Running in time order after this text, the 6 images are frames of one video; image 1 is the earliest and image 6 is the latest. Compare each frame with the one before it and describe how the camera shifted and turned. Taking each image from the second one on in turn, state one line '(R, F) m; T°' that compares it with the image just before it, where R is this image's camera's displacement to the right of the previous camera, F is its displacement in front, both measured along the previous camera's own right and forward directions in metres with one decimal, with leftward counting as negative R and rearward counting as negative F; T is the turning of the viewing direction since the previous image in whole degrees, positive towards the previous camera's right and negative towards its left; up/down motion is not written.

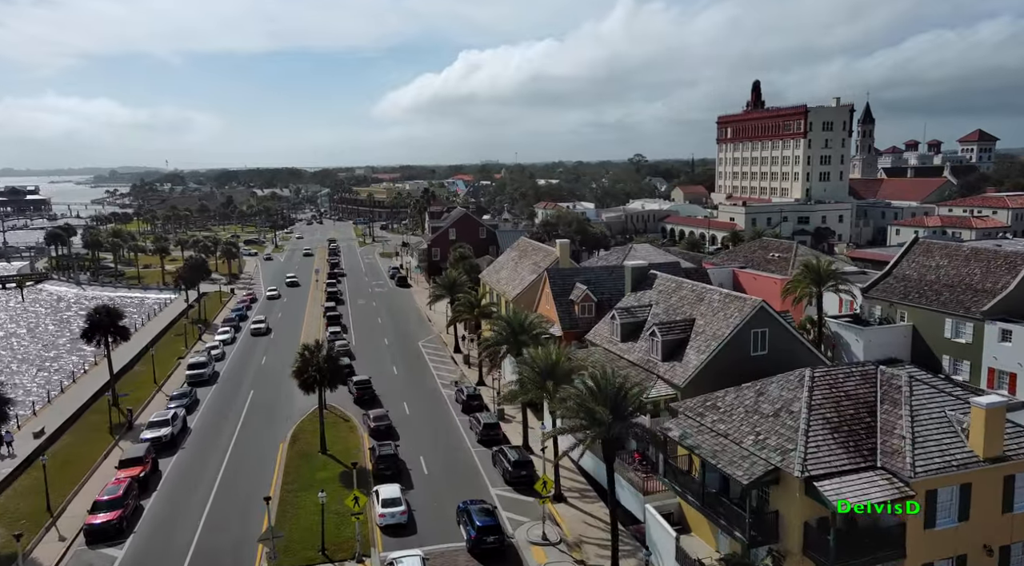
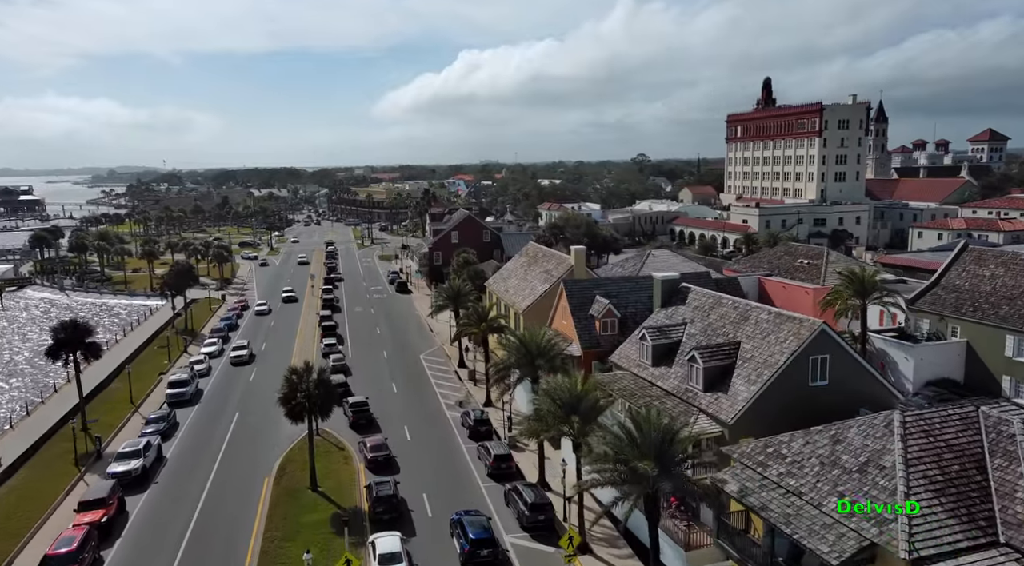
(-0.7, +4.4) m; 0°
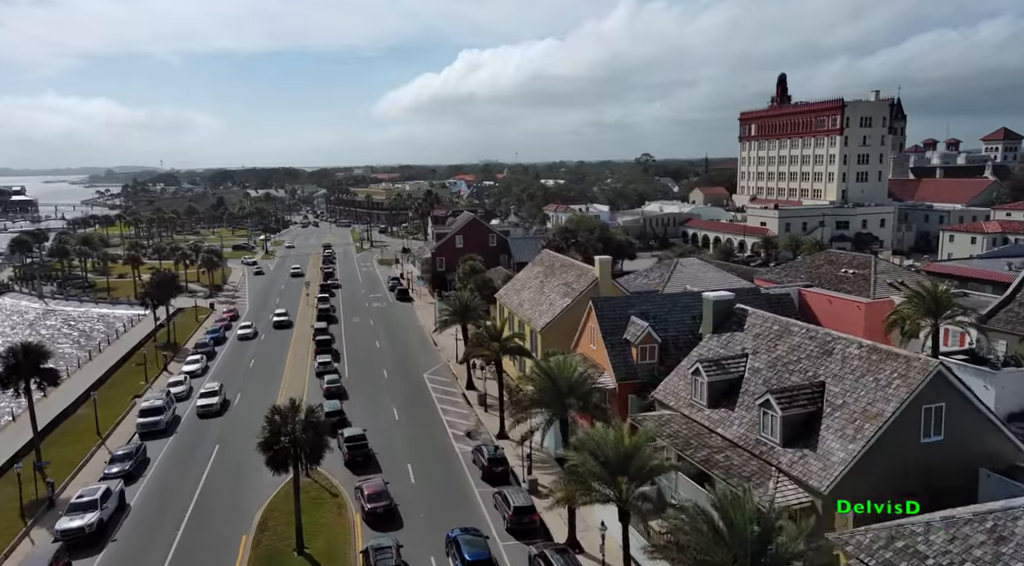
(-1.0, +5.4) m; 0°
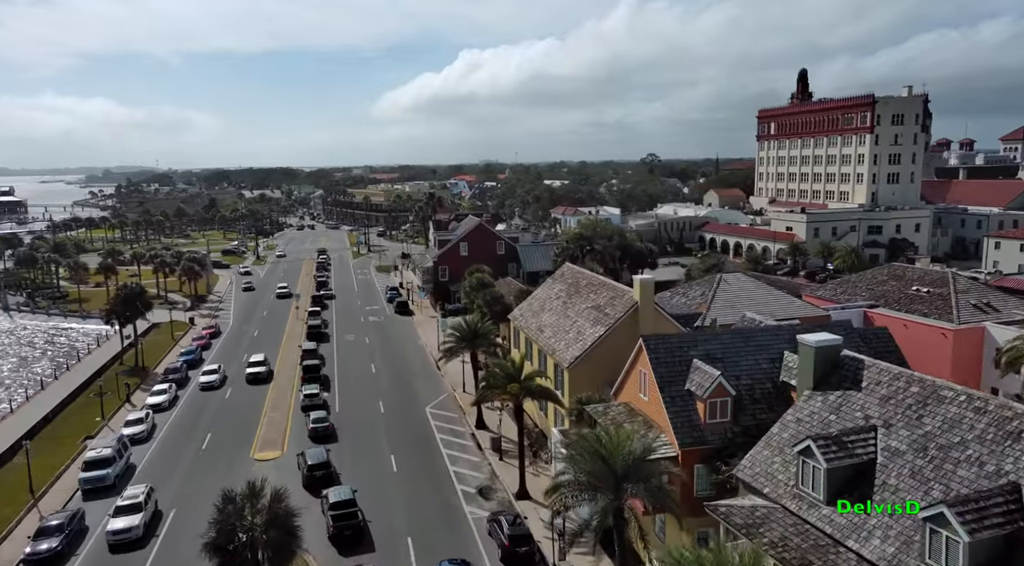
(-1.0, +7.2) m; 0°
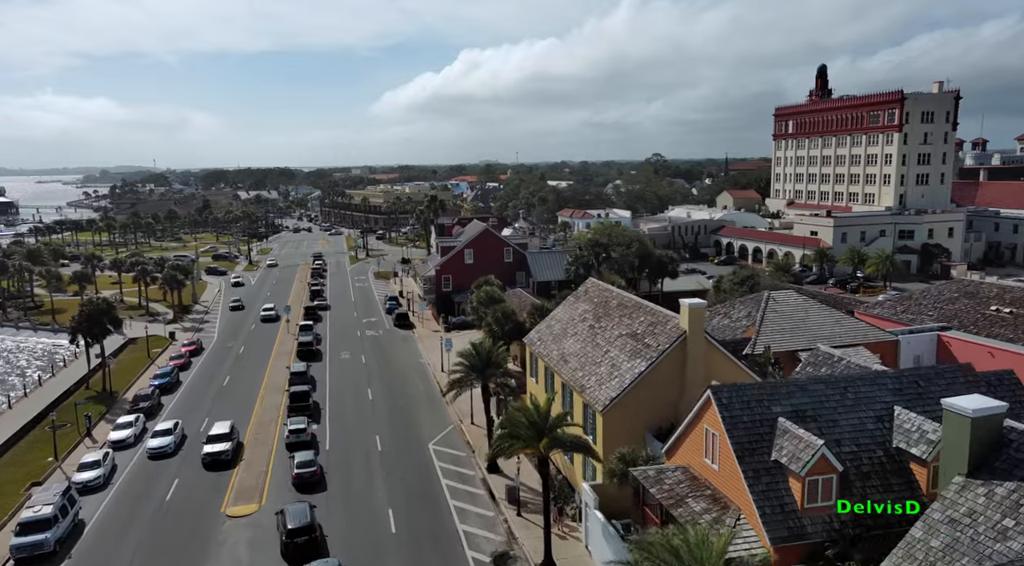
(-0.9, +5.9) m; 0°
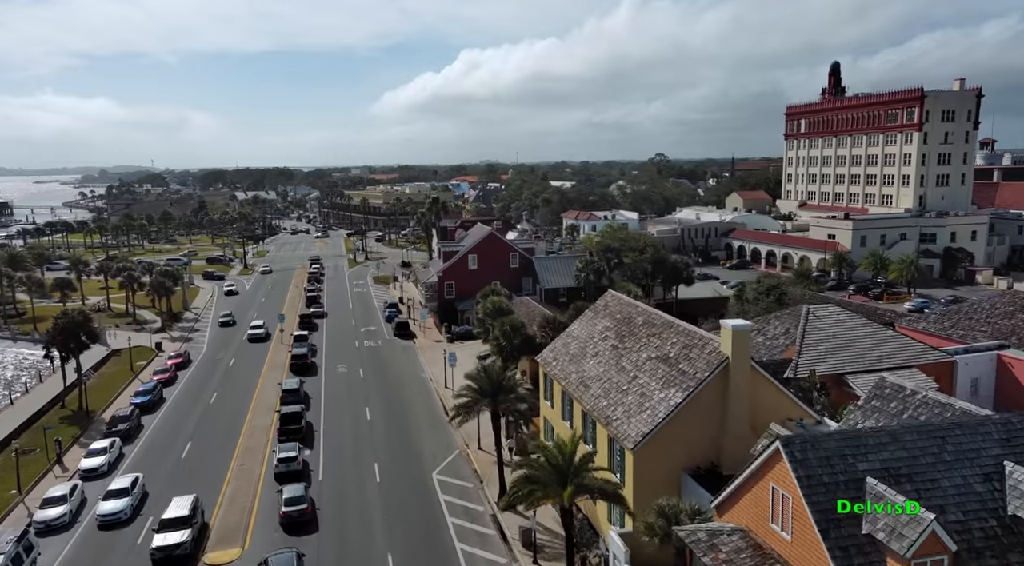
(-0.6, +3.7) m; 0°
